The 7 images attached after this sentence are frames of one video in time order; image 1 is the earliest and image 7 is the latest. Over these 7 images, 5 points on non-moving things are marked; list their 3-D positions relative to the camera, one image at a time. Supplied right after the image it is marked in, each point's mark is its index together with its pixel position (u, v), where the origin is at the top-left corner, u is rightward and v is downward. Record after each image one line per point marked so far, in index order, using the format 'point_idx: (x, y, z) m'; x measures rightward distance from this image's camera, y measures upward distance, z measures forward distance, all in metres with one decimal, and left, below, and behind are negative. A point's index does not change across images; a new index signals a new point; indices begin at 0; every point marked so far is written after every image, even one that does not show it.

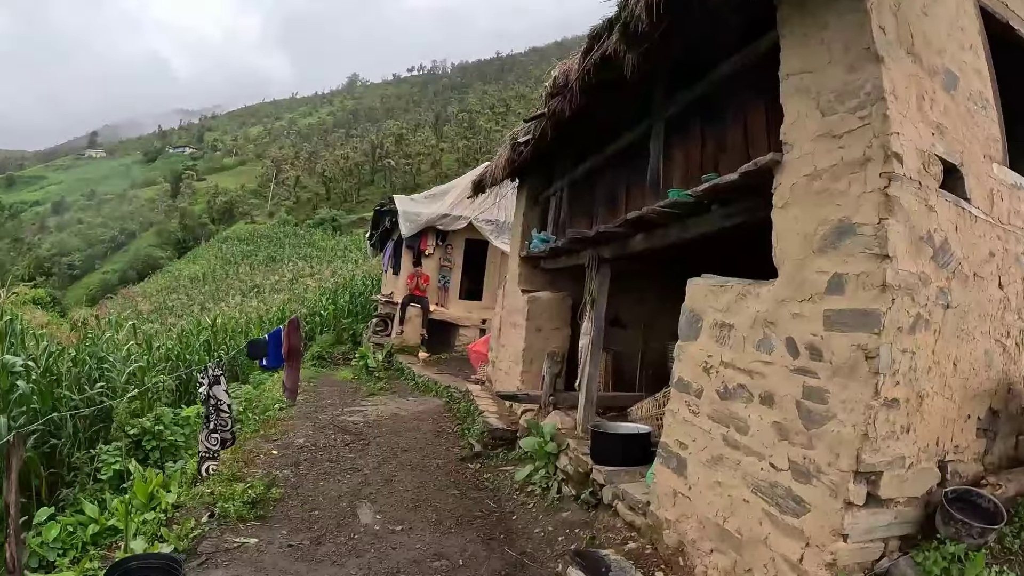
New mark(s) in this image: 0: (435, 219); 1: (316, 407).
0: (-1.0, +0.9, +12.5) m
1: (-1.8, -1.0, +8.8) m
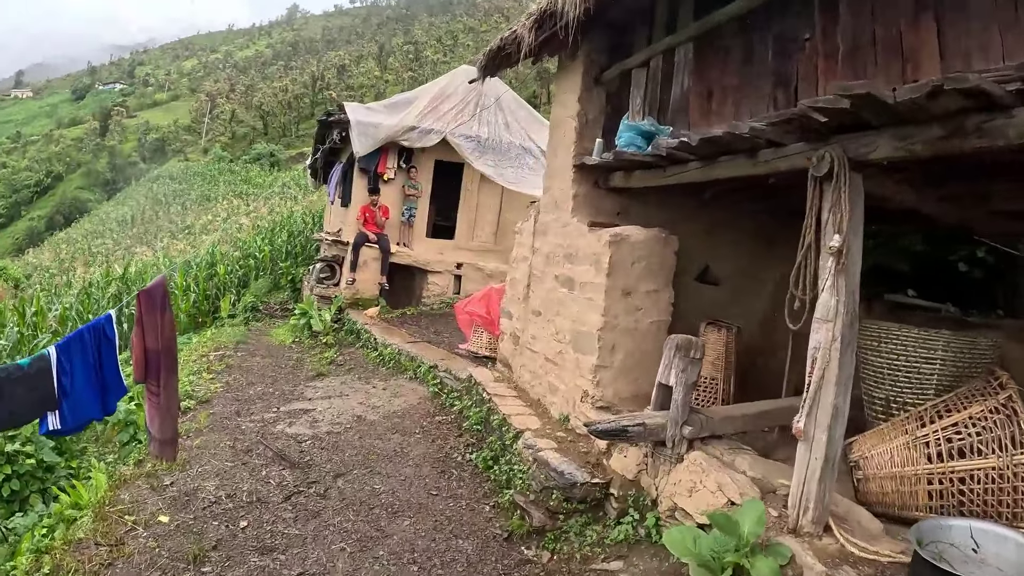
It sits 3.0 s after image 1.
0: (-1.1, +1.5, +9.5) m
1: (-1.7, -0.7, +5.9) m
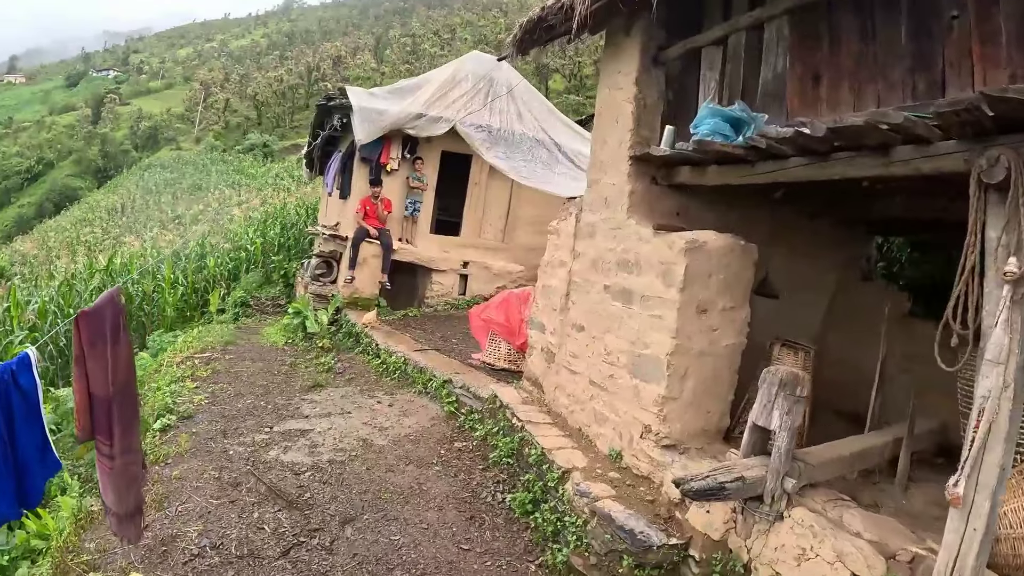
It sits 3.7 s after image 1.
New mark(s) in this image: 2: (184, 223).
0: (-1.0, +1.5, +8.8) m
1: (-1.5, -0.7, +5.2) m
2: (-6.2, +1.2, +18.4) m
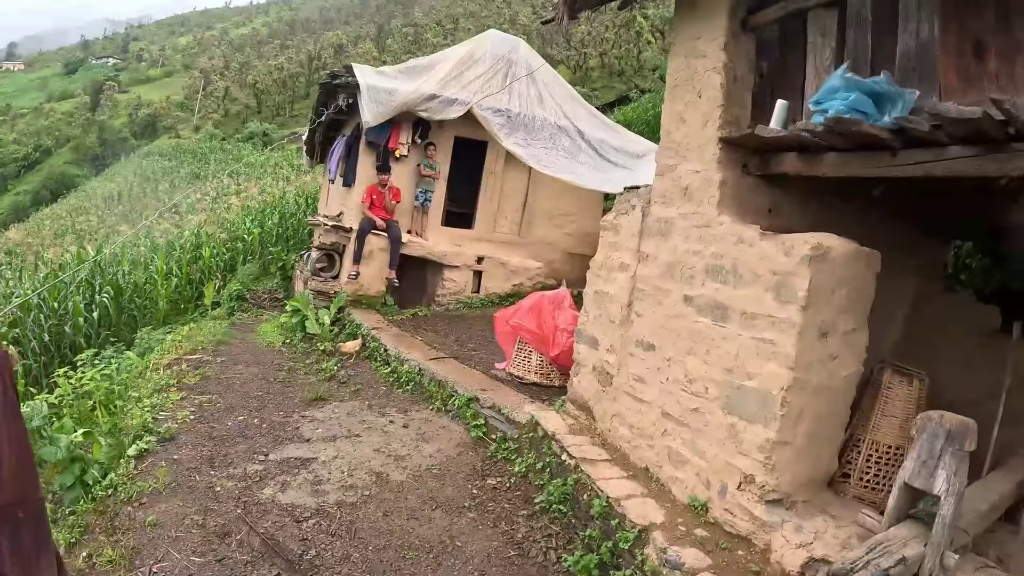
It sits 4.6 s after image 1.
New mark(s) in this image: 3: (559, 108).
0: (-0.8, +1.5, +8.1) m
1: (-1.4, -0.7, +4.5) m
2: (-6.0, +1.4, +17.6) m
3: (+0.4, +1.7, +9.1) m
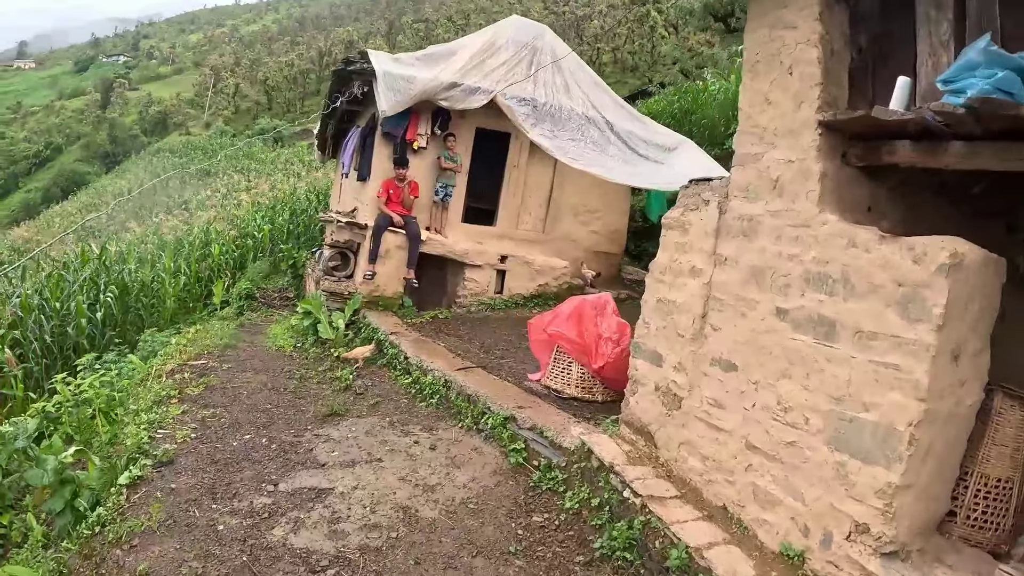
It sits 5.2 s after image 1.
0: (-0.6, +1.5, +7.6) m
1: (-1.2, -0.7, +4.0) m
2: (-5.7, +1.4, +17.2) m
3: (+0.7, +1.7, +8.6) m
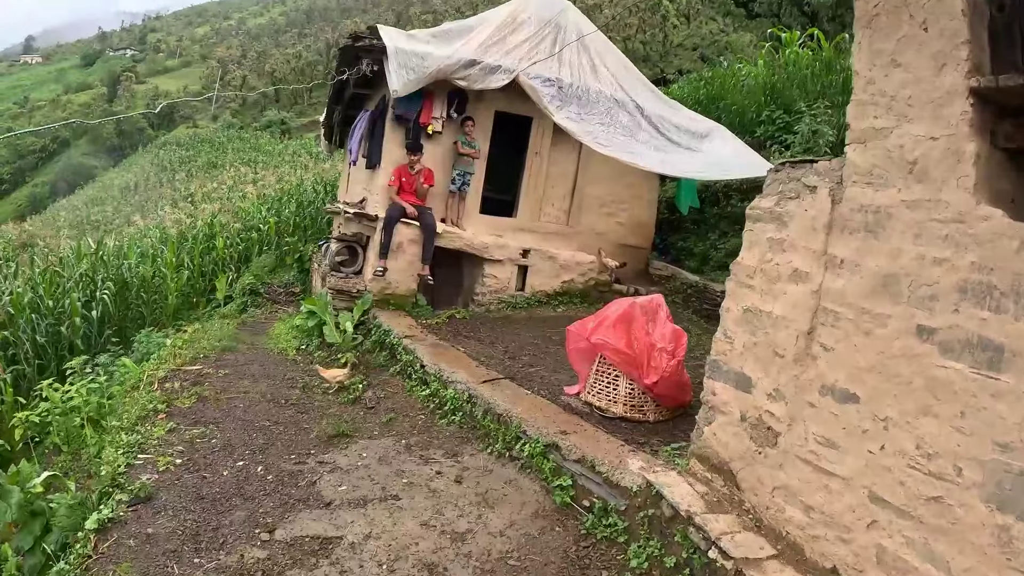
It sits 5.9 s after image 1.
0: (-0.4, +1.6, +6.9) m
1: (-1.1, -0.7, +3.4) m
2: (-5.5, +1.5, +16.6) m
3: (+0.8, +1.7, +8.0) m
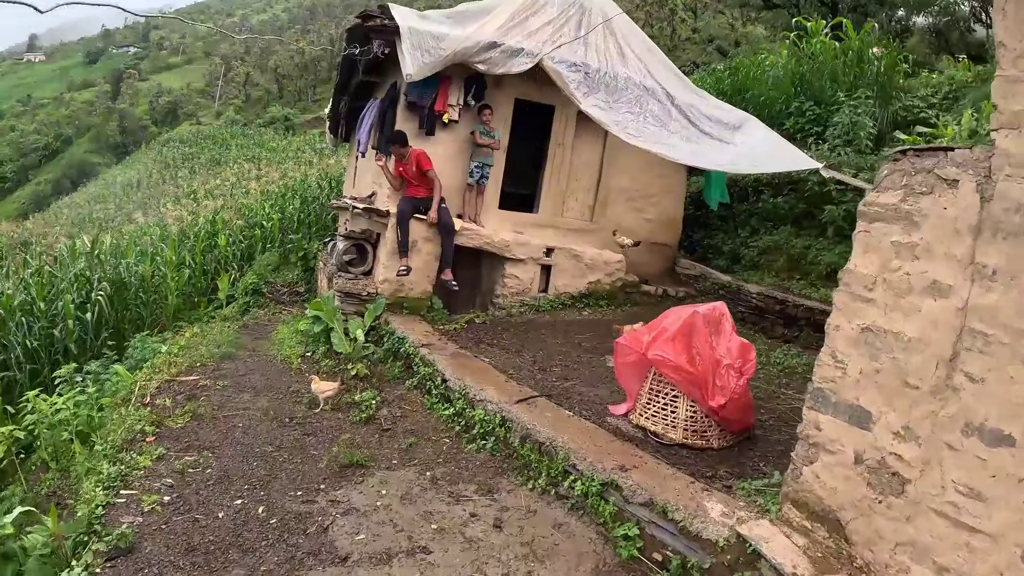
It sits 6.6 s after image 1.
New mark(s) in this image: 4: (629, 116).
0: (-0.3, +1.5, +6.4) m
1: (-0.9, -0.7, +2.8) m
2: (-5.3, +1.5, +16.0) m
3: (+1.0, +1.7, +7.4) m
4: (+0.8, +1.2, +6.7) m
